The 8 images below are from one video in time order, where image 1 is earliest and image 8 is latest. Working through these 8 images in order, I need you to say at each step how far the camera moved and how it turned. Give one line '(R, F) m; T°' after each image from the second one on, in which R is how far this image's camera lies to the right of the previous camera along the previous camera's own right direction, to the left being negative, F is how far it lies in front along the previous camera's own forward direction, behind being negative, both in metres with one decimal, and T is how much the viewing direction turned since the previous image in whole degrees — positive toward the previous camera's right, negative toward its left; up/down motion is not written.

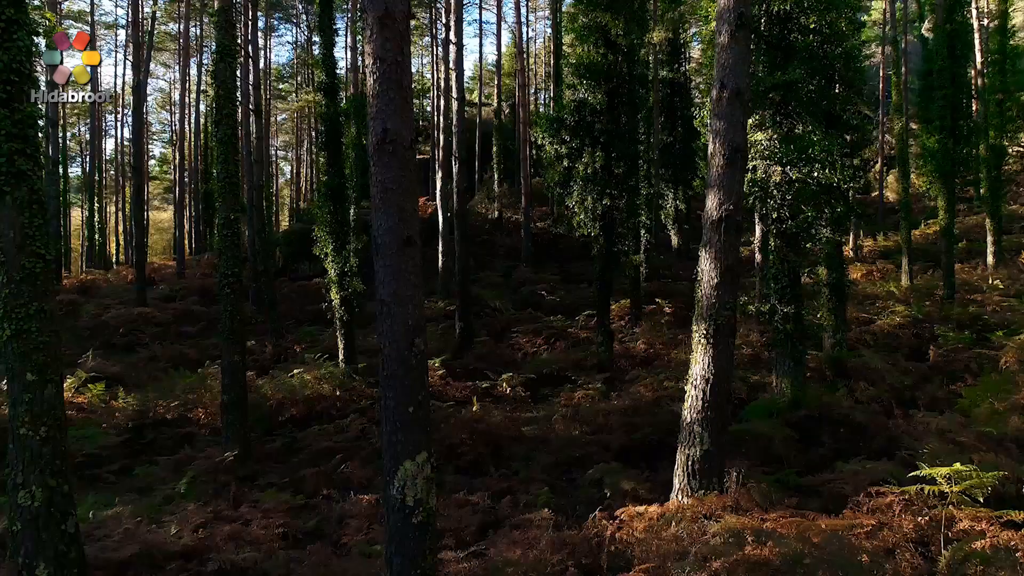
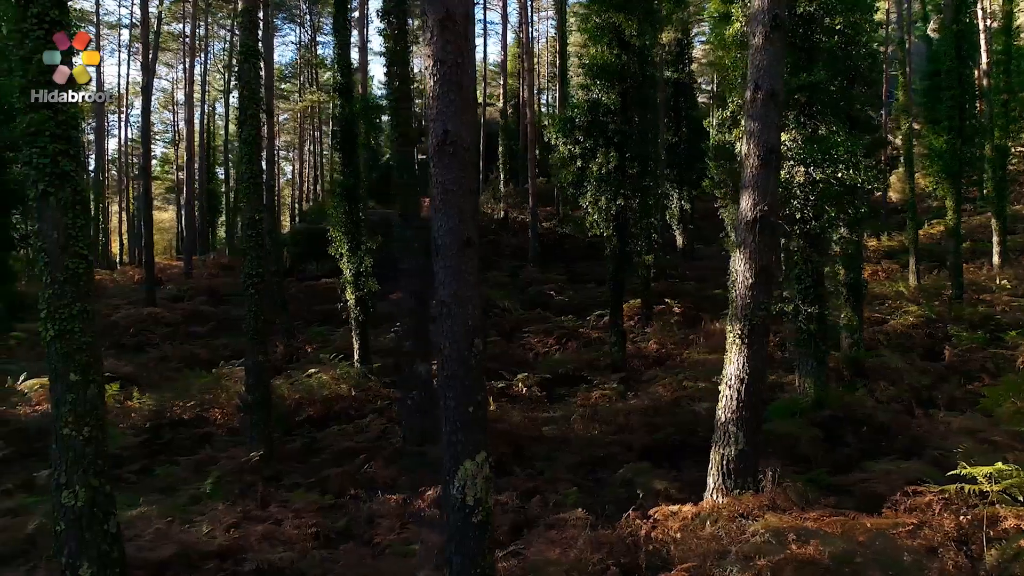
(-0.4, 0.0) m; 0°
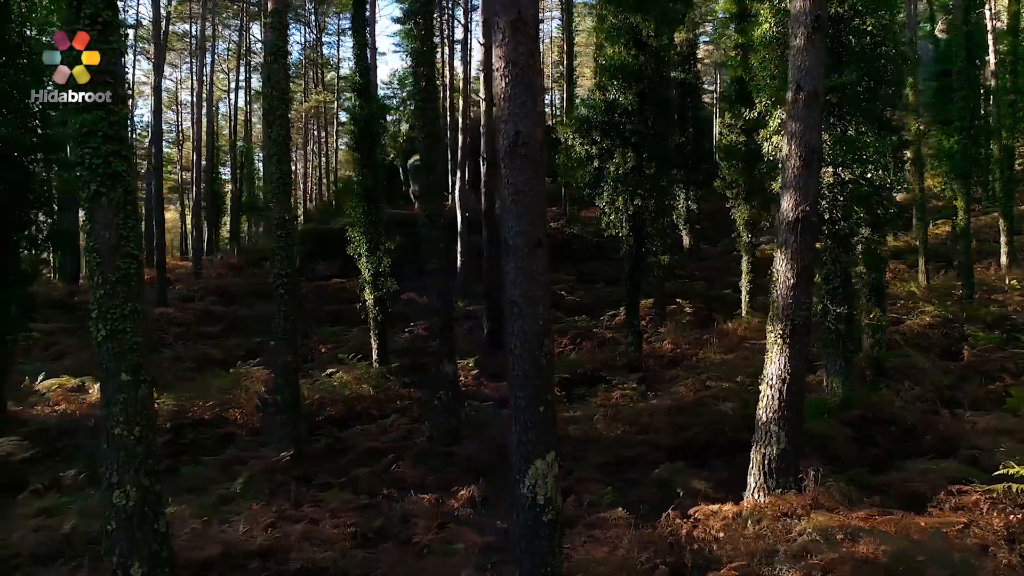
(-0.5, 0.0) m; 0°
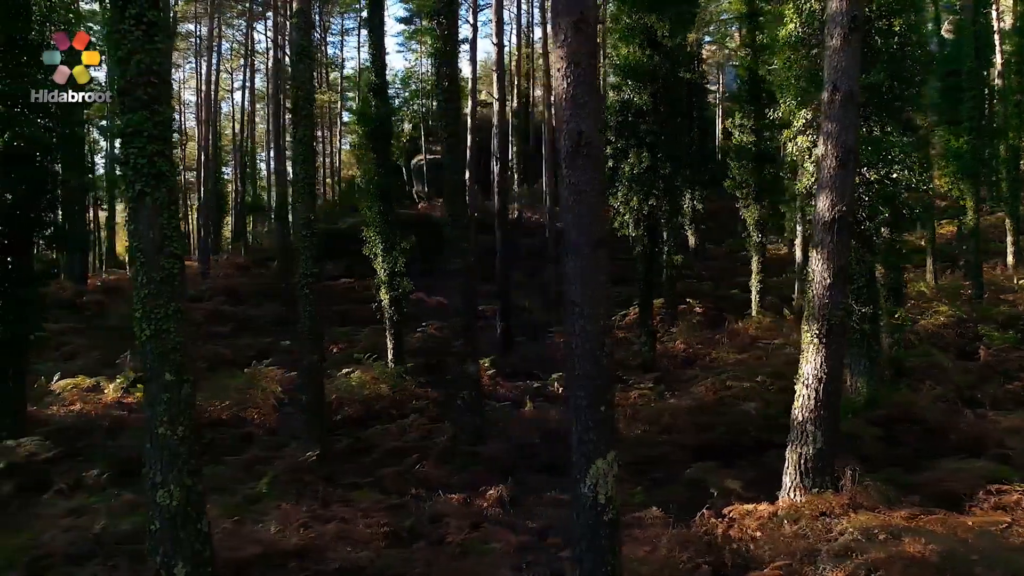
(-0.4, 0.0) m; 0°
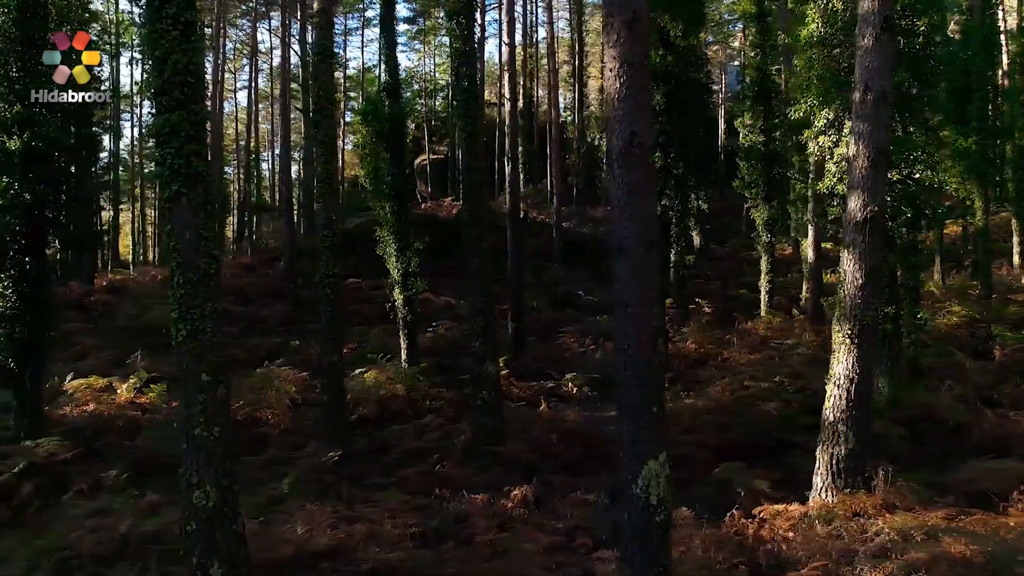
(-0.3, 0.0) m; 0°
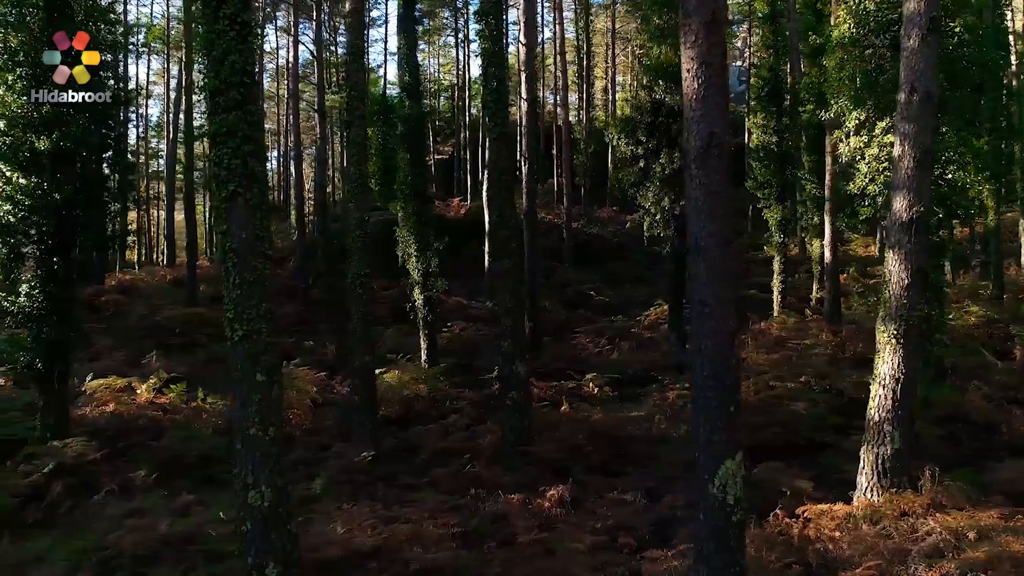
(-0.5, 0.0) m; 0°
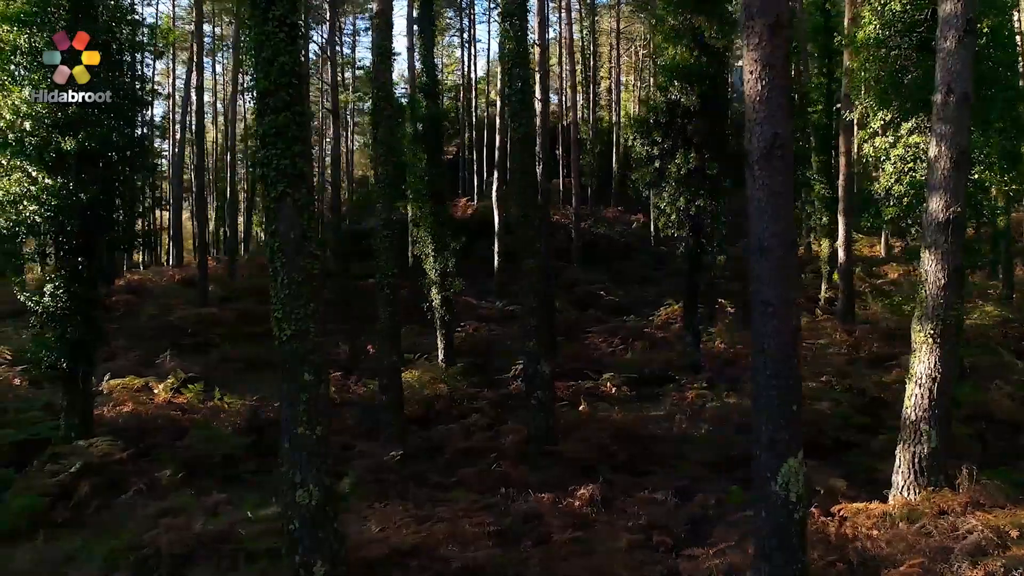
(-0.4, 0.0) m; 0°
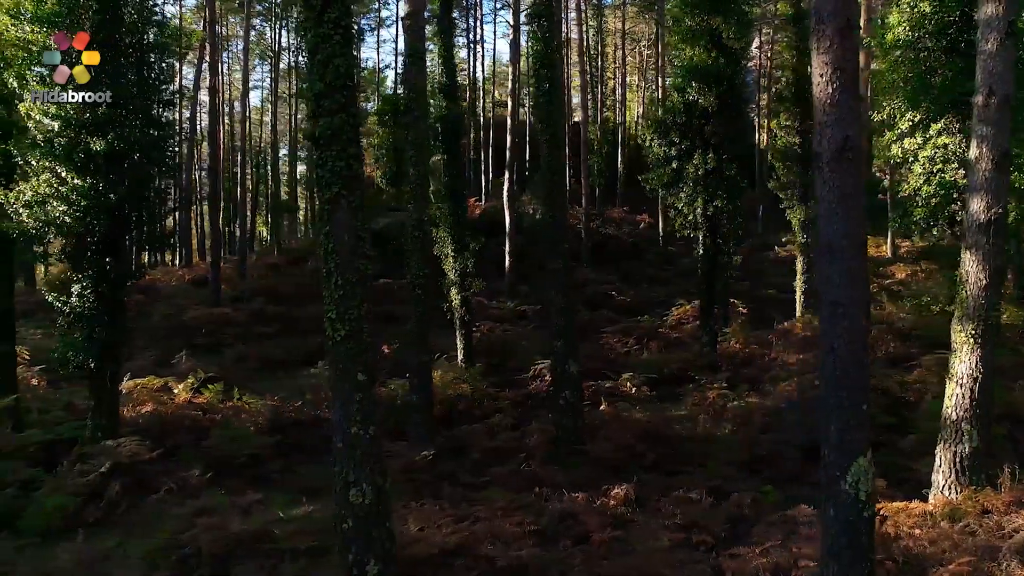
(-0.5, 0.0) m; 0°
